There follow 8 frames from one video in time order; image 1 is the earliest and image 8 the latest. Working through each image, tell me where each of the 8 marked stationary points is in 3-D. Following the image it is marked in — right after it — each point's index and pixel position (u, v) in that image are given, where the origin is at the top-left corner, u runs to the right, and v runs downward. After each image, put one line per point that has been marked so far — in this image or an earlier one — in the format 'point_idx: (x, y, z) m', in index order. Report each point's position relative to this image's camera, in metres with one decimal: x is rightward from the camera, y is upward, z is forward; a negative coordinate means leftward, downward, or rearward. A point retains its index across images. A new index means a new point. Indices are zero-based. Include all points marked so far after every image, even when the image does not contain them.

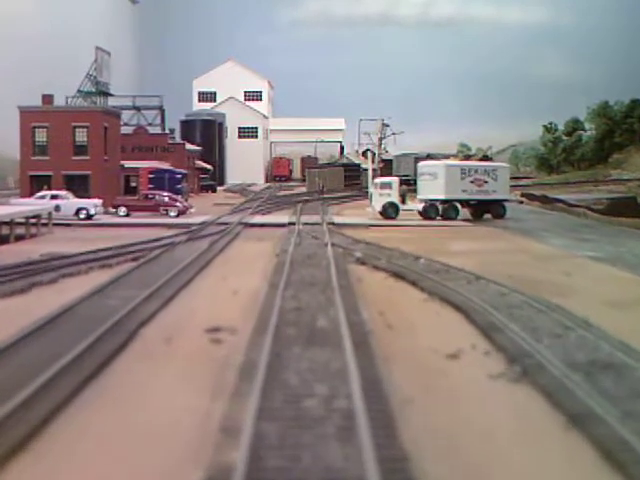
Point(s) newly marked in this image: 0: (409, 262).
0: (+1.4, -0.4, +17.3) m
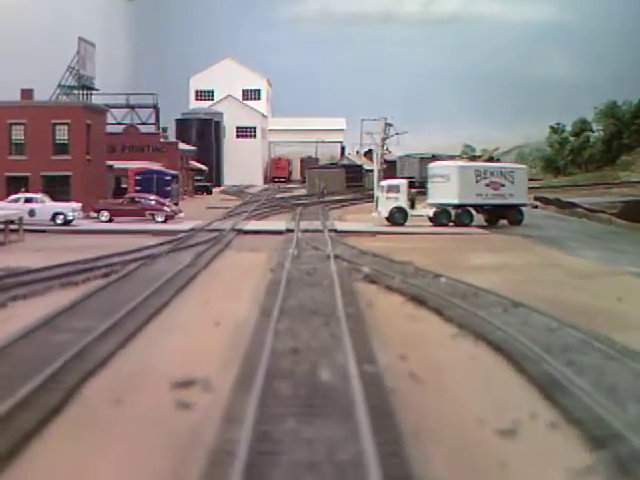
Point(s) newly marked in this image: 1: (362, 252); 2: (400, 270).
0: (+1.4, -0.5, +14.6) m
1: (+0.7, -0.2, +19.4) m
2: (+1.1, -0.4, +16.0) m
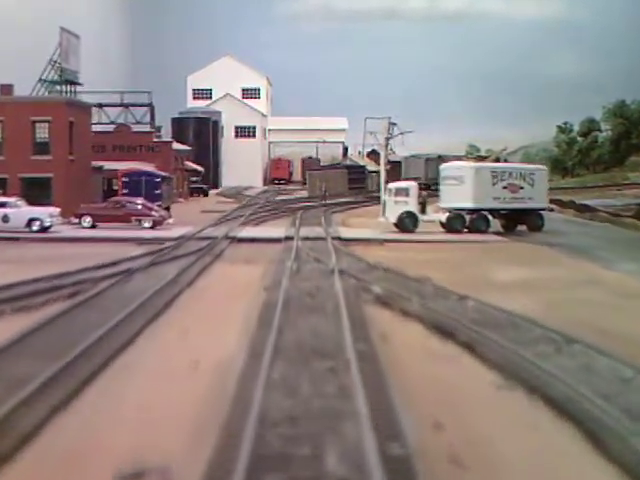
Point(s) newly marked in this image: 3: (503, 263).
0: (+1.4, -0.7, +12.2) m
1: (+0.8, -0.4, +17.0) m
2: (+1.2, -0.6, +13.6) m
3: (+3.0, -0.4, +18.2) m
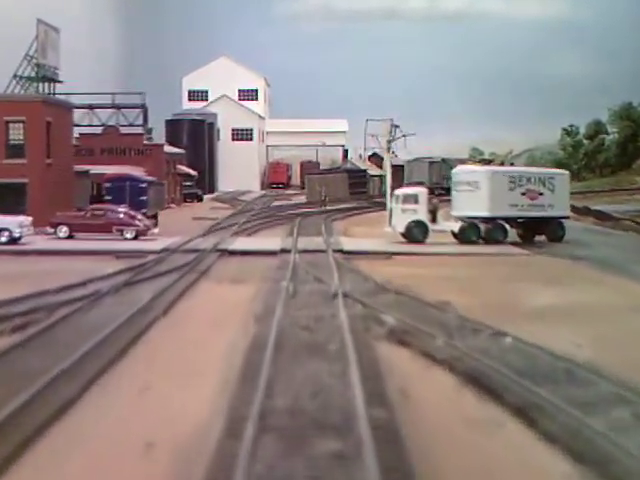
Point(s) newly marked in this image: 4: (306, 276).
0: (+1.5, -0.9, +9.8) m
1: (+0.8, -0.6, +14.6) m
2: (+1.2, -0.8, +11.2) m
3: (+3.0, -0.6, +15.8) m
4: (-0.2, -0.5, +16.2) m
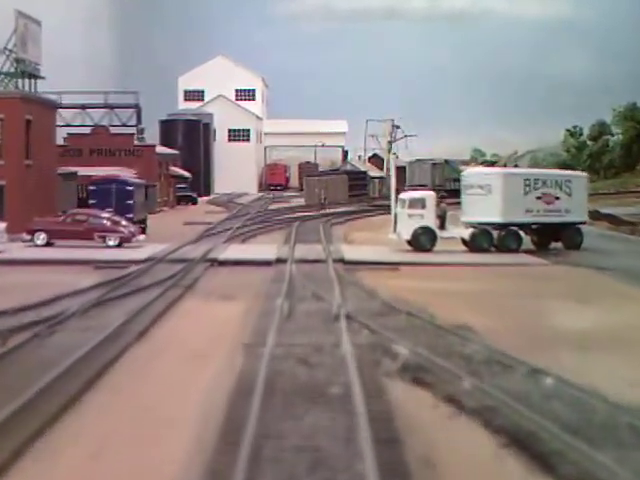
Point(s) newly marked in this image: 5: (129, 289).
0: (+1.4, -1.1, +8.0) m
1: (+0.8, -0.8, +12.8) m
2: (+1.2, -0.9, +9.4) m
3: (+3.0, -0.7, +14.0) m
4: (-0.2, -0.7, +14.4) m
5: (-2.6, -0.7, +14.8) m
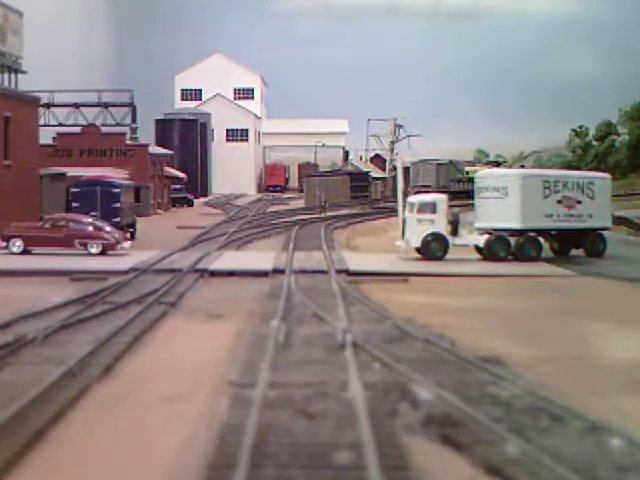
0: (+1.5, -1.2, +6.2) m
1: (+0.8, -0.9, +11.0) m
2: (+1.2, -1.1, +7.7) m
3: (+3.0, -0.9, +12.3) m
4: (-0.2, -0.8, +12.6) m
5: (-2.5, -0.8, +13.0) m
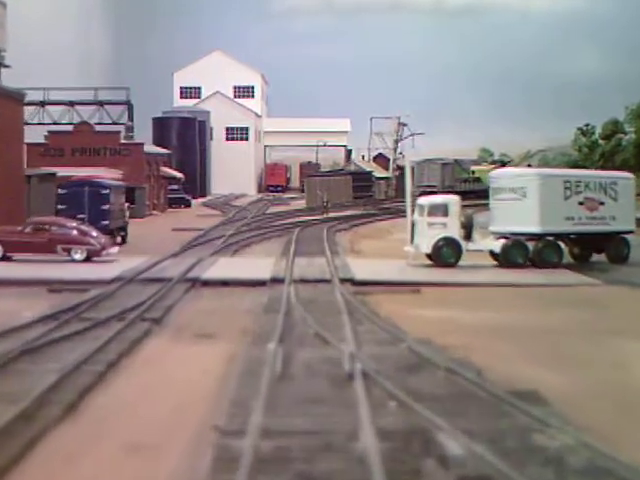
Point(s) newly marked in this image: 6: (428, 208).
0: (+1.5, -1.3, +4.7) m
1: (+0.8, -1.0, +9.5) m
2: (+1.2, -1.2, +6.2) m
3: (+3.0, -1.0, +10.8) m
4: (-0.2, -0.9, +11.1) m
5: (-2.5, -0.9, +11.6) m
6: (+1.7, +0.5, +17.9) m
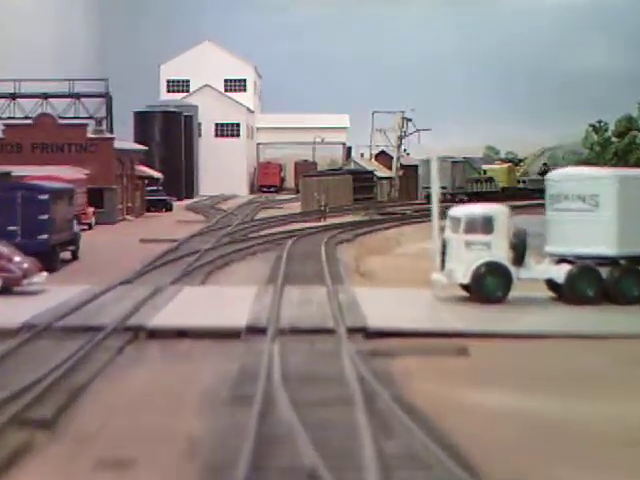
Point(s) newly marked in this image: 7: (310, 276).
0: (+1.5, -1.6, -0.1) m
1: (+0.8, -1.3, +4.7) m
2: (+1.2, -1.5, +1.3) m
3: (+3.0, -1.3, +5.9) m
4: (-0.2, -1.2, +6.3) m
5: (-2.5, -1.2, +6.7) m
6: (+1.7, +0.2, +13.1) m
7: (-0.2, -0.5, +16.3) m
